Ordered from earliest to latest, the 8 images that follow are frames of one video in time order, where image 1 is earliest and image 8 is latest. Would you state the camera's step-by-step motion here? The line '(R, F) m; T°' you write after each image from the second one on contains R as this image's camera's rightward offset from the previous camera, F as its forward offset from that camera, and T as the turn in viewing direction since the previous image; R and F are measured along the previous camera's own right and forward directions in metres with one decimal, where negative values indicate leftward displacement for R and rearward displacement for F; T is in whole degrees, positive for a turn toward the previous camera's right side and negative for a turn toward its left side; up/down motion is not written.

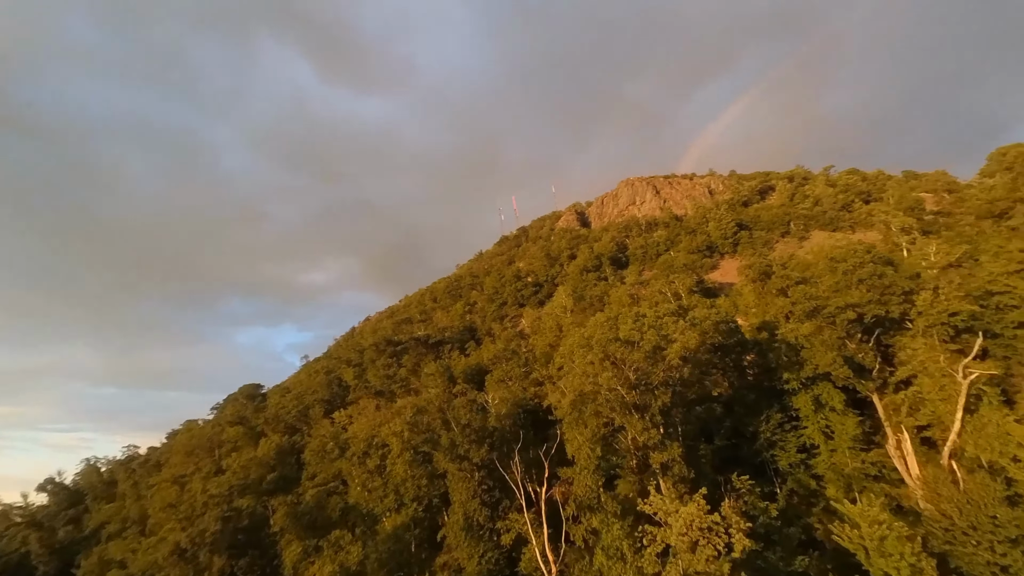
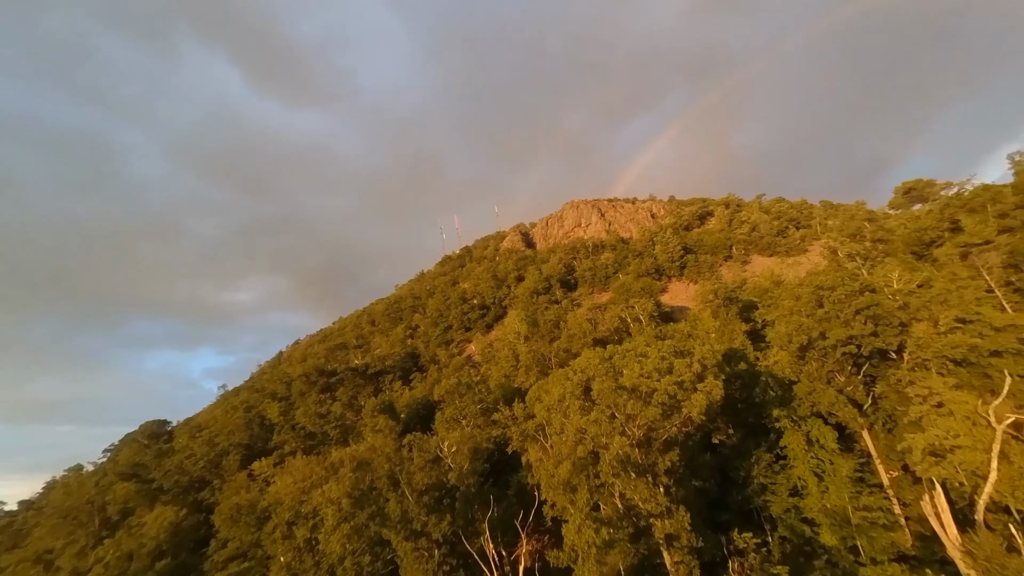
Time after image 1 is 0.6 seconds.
(-1.3, +3.8) m; +8°
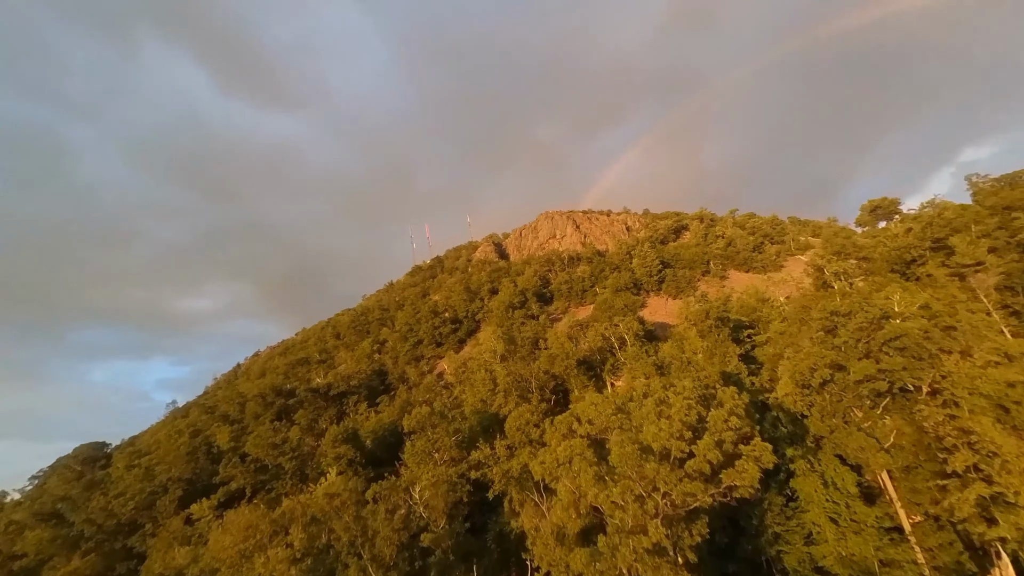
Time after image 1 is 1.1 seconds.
(-0.7, +3.1) m; +4°
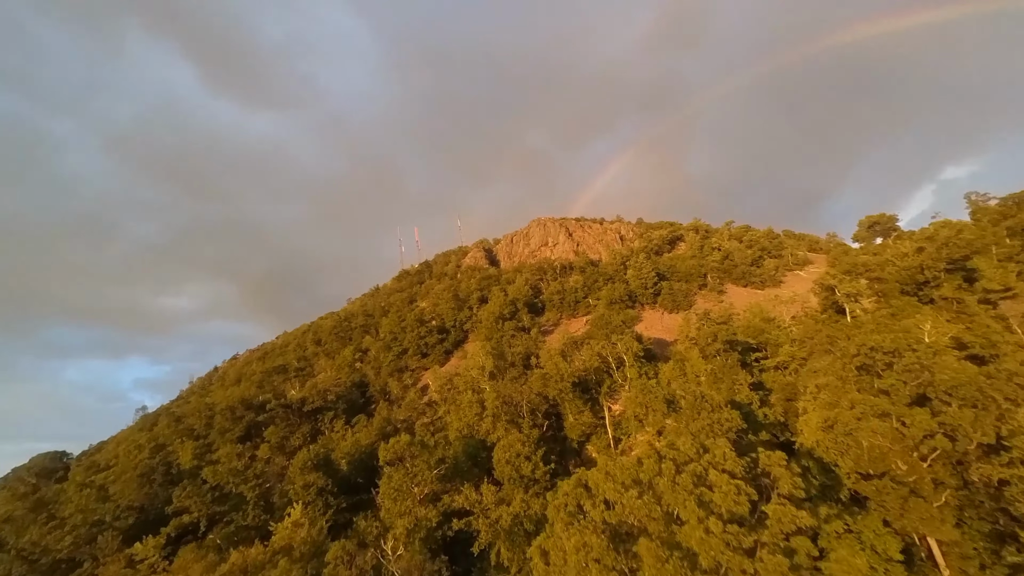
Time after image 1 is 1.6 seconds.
(-0.2, +3.2) m; +1°
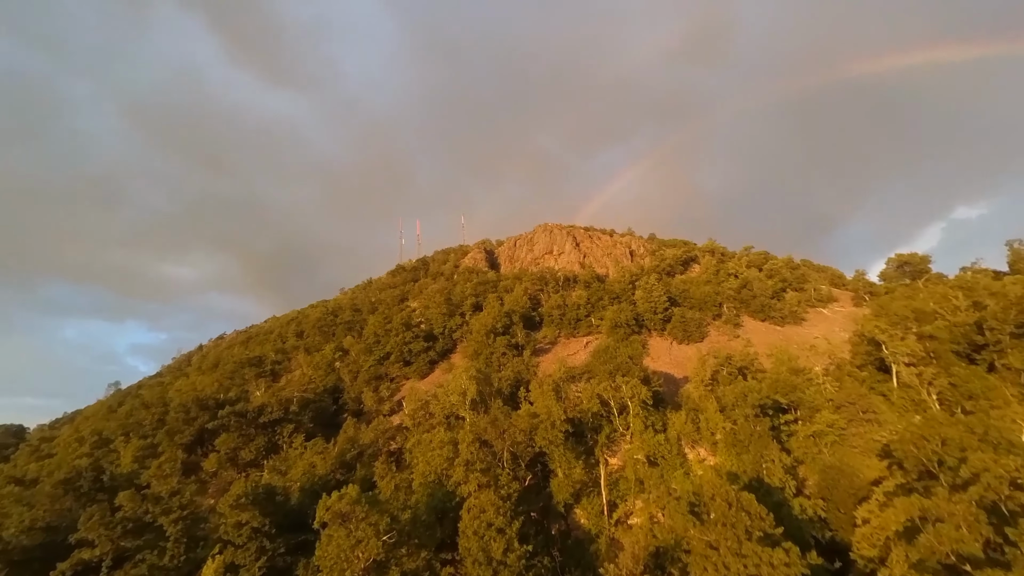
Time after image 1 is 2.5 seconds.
(+0.5, +5.9) m; 0°
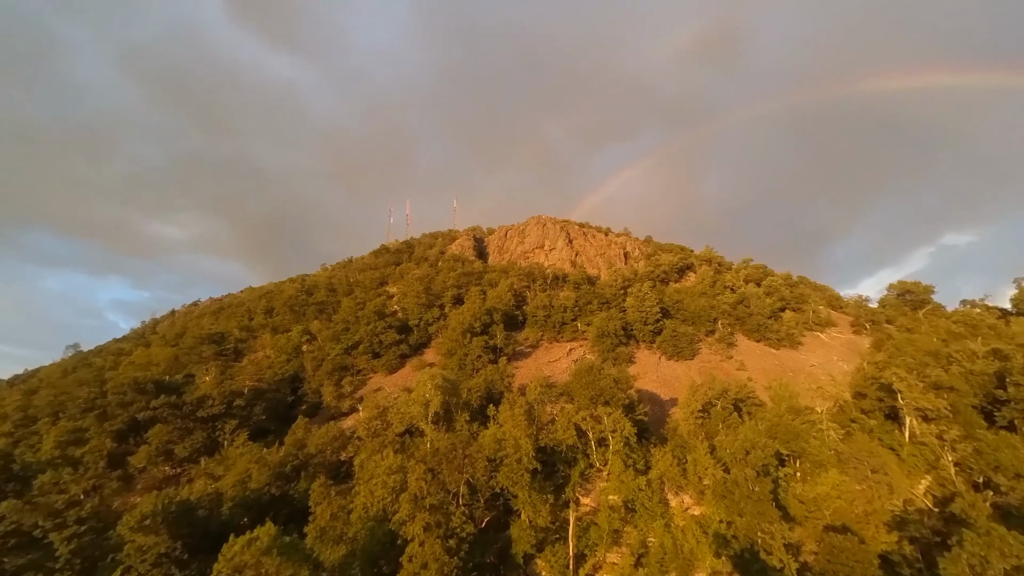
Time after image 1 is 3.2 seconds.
(+1.0, +4.6) m; +1°
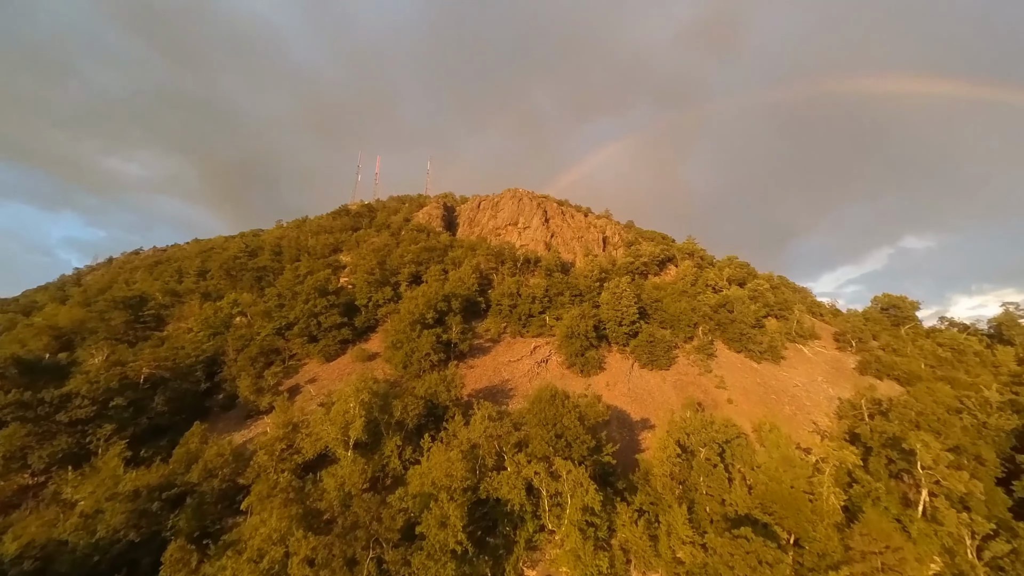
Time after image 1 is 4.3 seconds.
(+1.4, +7.3) m; +3°
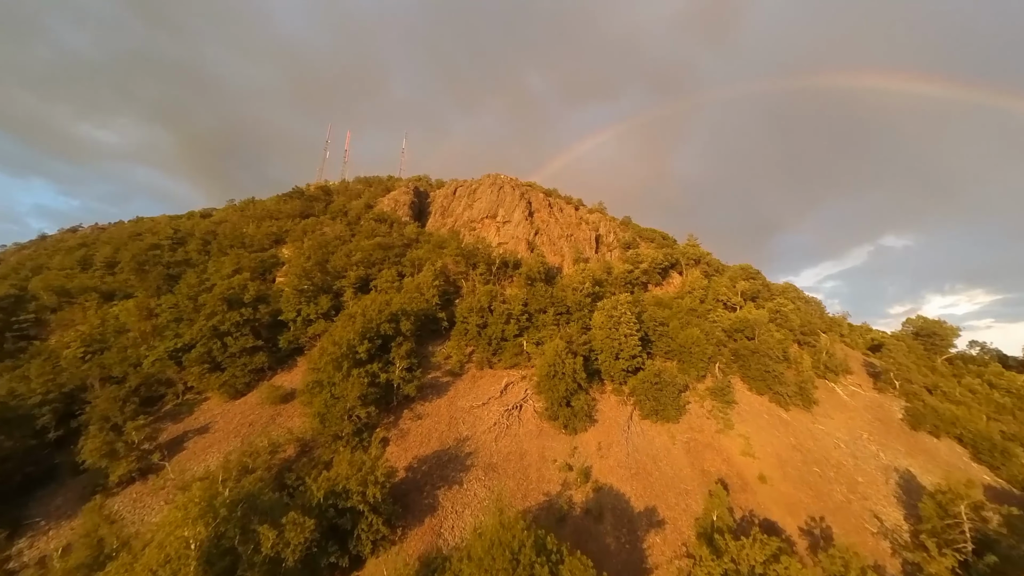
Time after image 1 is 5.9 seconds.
(+1.6, +12.1) m; +2°
